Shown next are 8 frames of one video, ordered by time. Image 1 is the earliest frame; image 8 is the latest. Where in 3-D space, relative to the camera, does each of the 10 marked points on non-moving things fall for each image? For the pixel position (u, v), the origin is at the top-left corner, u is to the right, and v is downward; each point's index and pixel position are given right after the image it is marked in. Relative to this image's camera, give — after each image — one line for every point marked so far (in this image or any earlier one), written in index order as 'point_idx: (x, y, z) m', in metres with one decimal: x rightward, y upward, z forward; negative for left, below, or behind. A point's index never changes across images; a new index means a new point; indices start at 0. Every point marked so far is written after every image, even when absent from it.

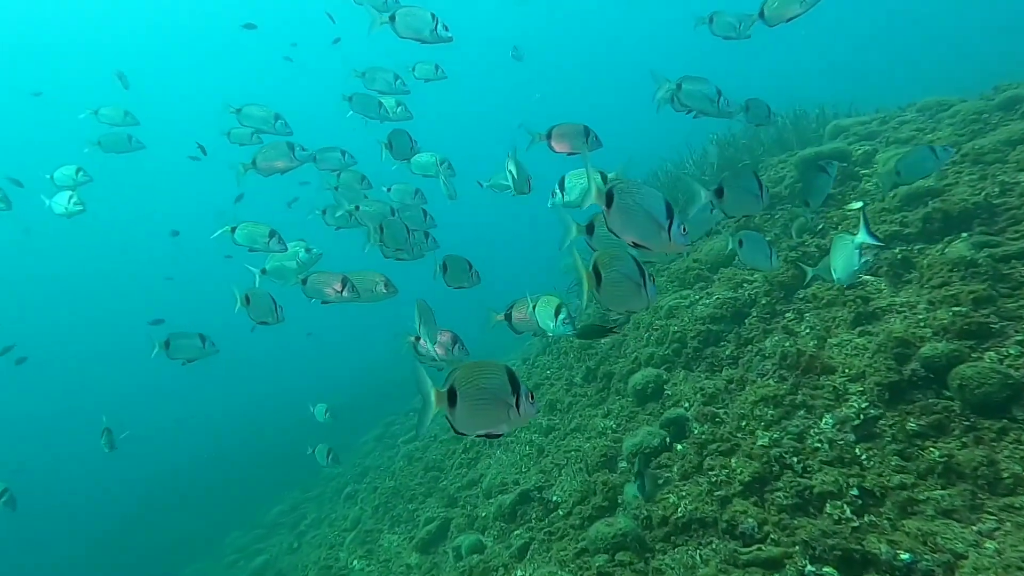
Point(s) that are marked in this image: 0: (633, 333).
0: (+1.7, -0.7, +7.5) m
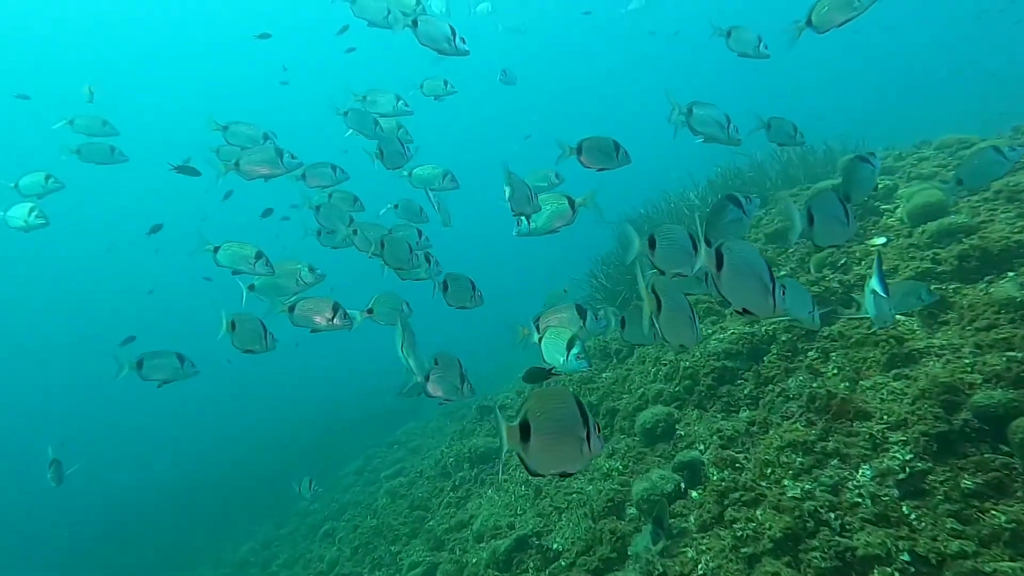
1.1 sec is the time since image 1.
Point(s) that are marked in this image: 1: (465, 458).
0: (+1.7, -1.1, +7.1) m
1: (-0.8, -2.7, +8.5) m
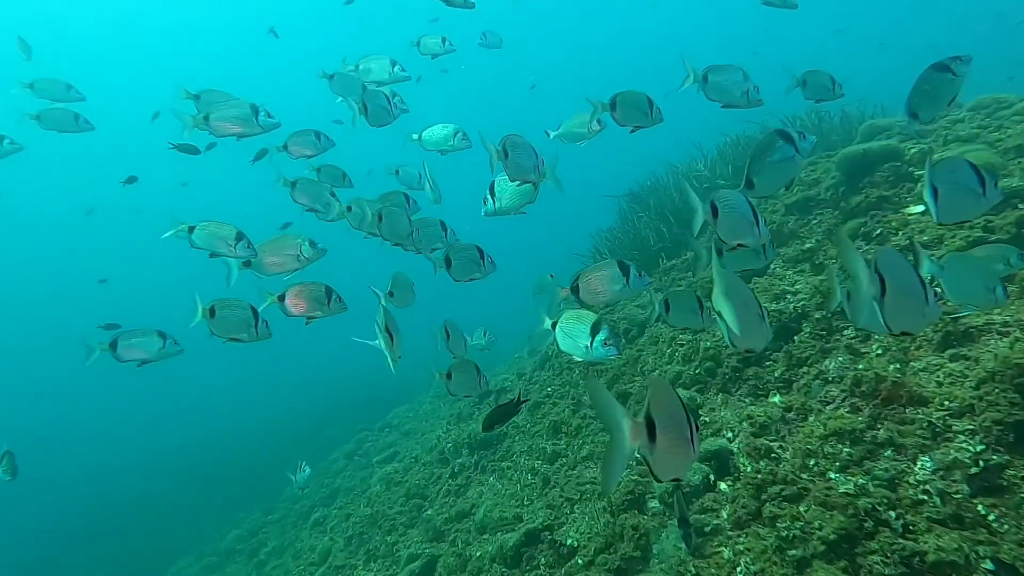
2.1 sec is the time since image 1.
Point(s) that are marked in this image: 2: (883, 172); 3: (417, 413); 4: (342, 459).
0: (+1.8, -0.8, +6.7) m
1: (-0.7, -2.4, +8.1) m
2: (+4.2, +1.3, +6.0) m
3: (-2.6, -3.2, +13.8) m
4: (-4.4, -4.2, +13.1) m
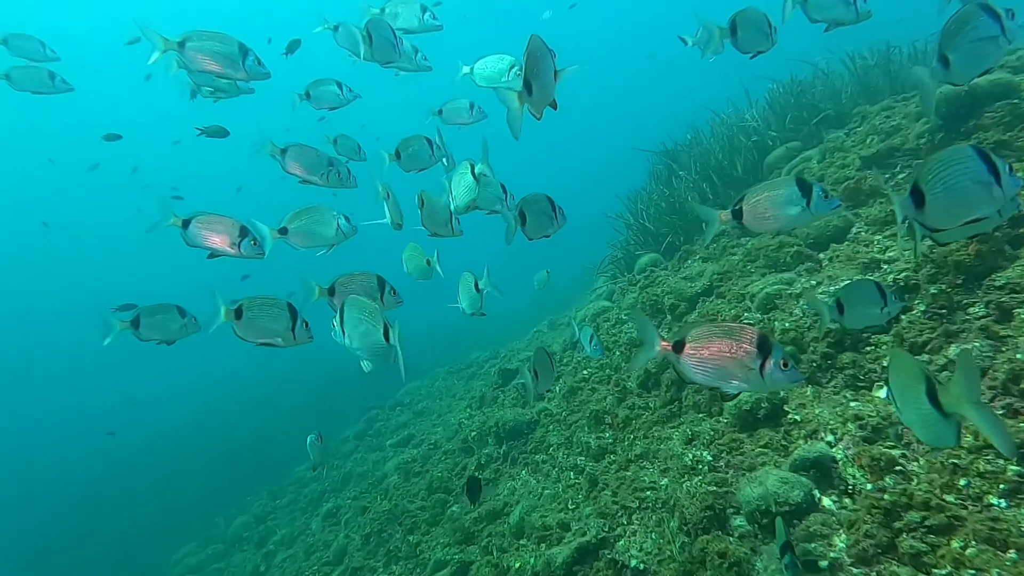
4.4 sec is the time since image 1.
0: (+2.2, -0.4, +5.8) m
1: (-0.3, -2.0, +7.3) m
2: (+4.6, +1.7, +5.0) m
3: (-2.1, -2.5, +13.1) m
4: (-3.8, -3.6, +12.5) m
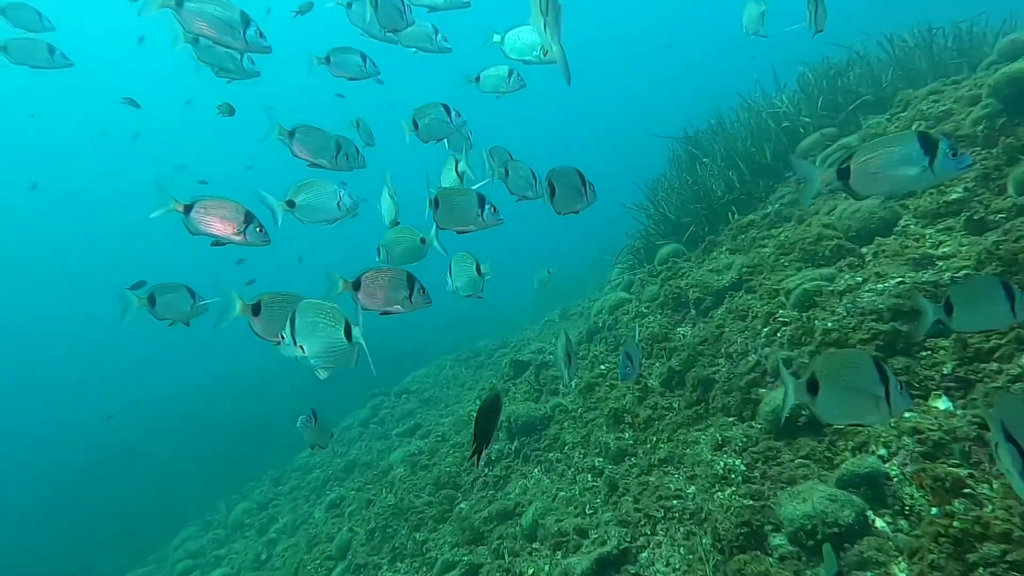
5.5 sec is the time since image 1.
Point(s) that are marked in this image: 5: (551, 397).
0: (+2.3, -0.4, +5.5) m
1: (-0.1, -1.9, +7.0) m
2: (+4.8, +1.7, +4.5) m
3: (-1.8, -2.2, +12.9) m
4: (-3.7, -3.3, +12.3) m
5: (+0.6, -1.5, +7.2) m
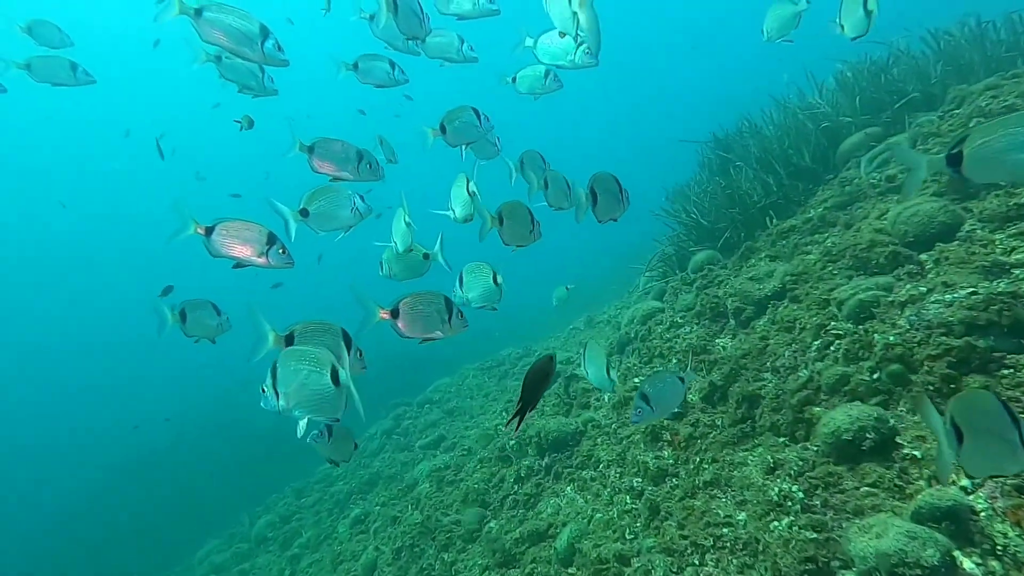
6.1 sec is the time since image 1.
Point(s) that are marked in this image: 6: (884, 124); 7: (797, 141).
0: (+2.7, -0.5, +5.2) m
1: (+0.2, -2.0, +6.8) m
2: (+5.0, +1.6, +4.1) m
3: (-1.3, -2.4, +12.7) m
4: (-3.1, -3.5, +12.2) m
5: (+0.9, -1.6, +6.9) m
6: (+4.9, +2.2, +6.9) m
7: (+4.2, +2.2, +7.7) m
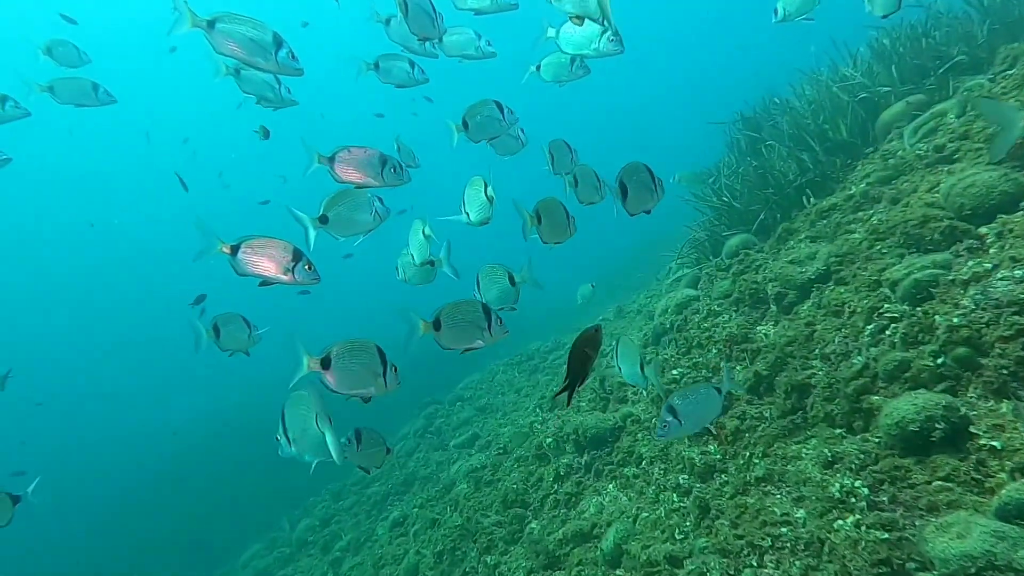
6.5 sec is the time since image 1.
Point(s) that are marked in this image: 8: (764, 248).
0: (+3.0, -0.3, +4.9) m
1: (+0.7, -1.9, +6.7) m
2: (+5.2, +1.8, +3.8) m
3: (-0.5, -2.3, +12.6) m
4: (-2.3, -3.5, +12.2) m
5: (+1.4, -1.5, +6.8) m
6: (+5.2, +2.5, +6.5) m
7: (+4.5, +2.4, +7.3) m
8: (+3.3, +0.5, +6.8) m
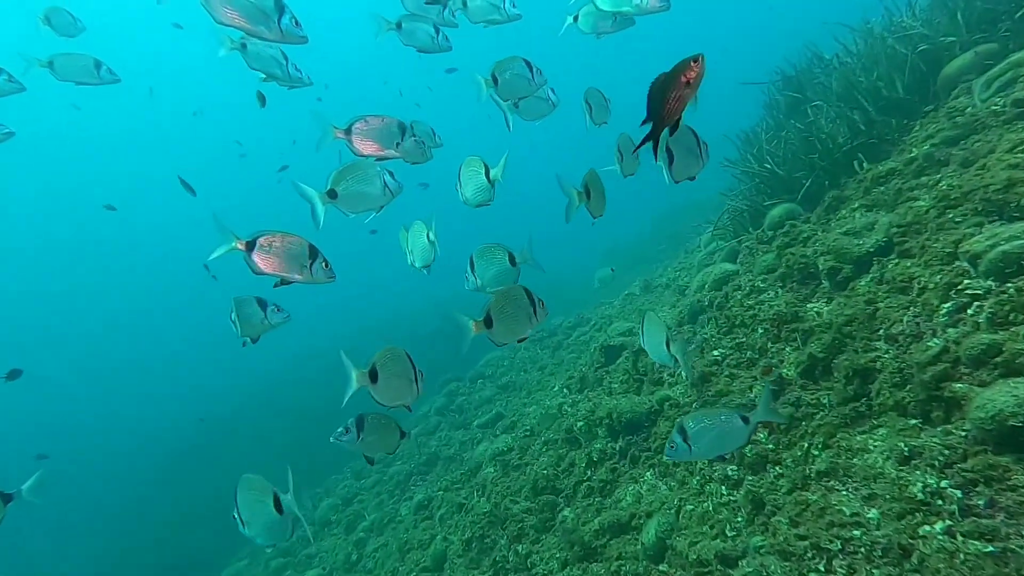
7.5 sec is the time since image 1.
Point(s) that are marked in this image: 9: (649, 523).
0: (+3.3, -0.1, +4.5) m
1: (+1.1, -1.6, +6.3) m
2: (+5.4, +2.0, +3.1) m
3: (0.0, -1.8, +12.3) m
4: (-1.8, -3.0, +12.0) m
5: (+1.7, -1.2, +6.4) m
6: (+5.4, +2.8, +5.9) m
7: (+4.8, +2.8, +6.7) m
8: (+3.6, +0.8, +6.3) m
9: (+1.3, -2.2, +4.9) m
